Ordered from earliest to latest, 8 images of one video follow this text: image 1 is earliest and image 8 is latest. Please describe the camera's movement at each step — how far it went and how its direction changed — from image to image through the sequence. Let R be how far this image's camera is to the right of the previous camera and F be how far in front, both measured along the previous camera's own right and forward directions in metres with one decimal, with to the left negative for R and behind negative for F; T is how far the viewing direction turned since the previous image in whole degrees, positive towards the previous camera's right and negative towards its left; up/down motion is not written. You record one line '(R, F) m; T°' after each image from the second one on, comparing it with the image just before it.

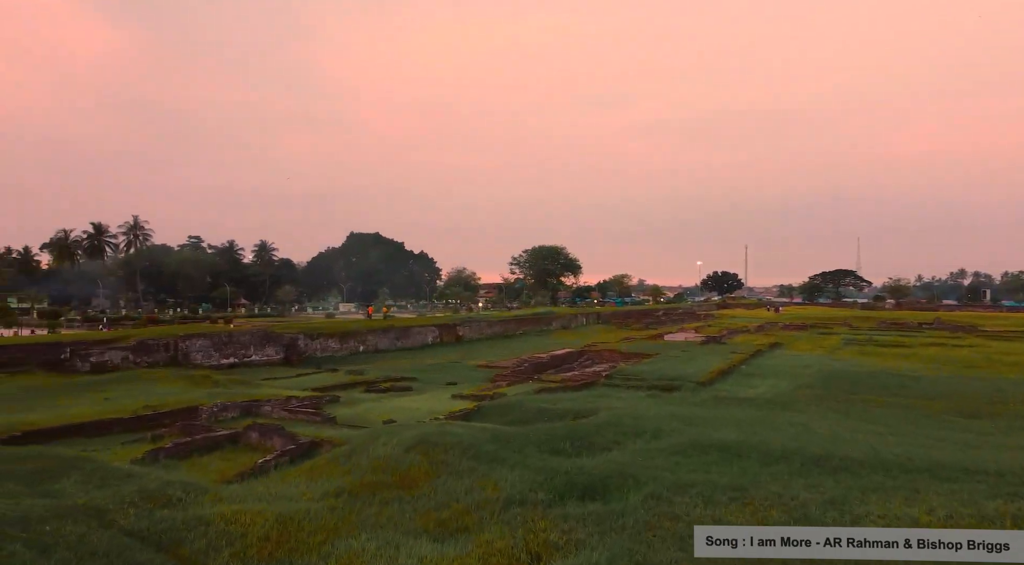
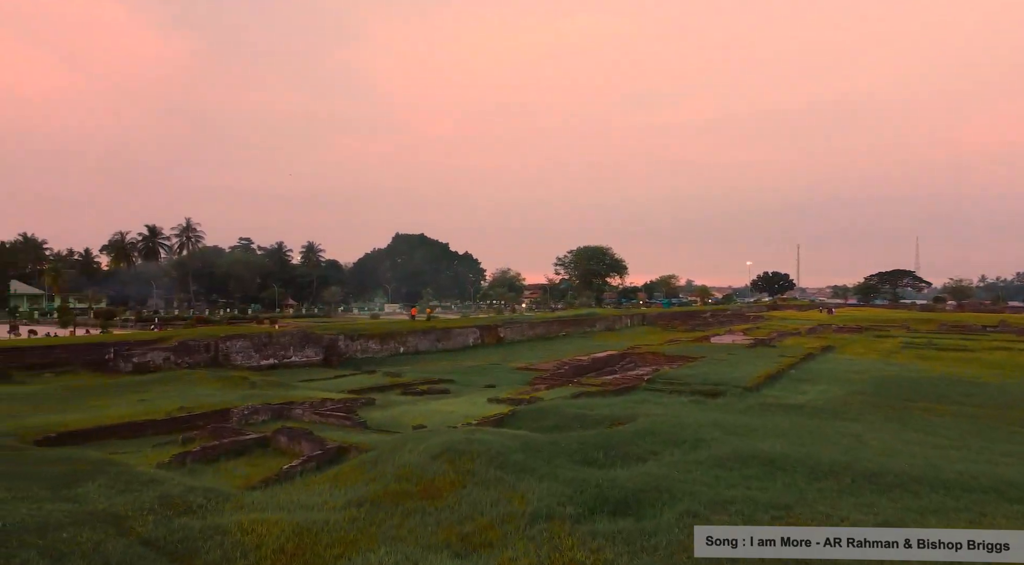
(+0.2, +0.4) m; -4°
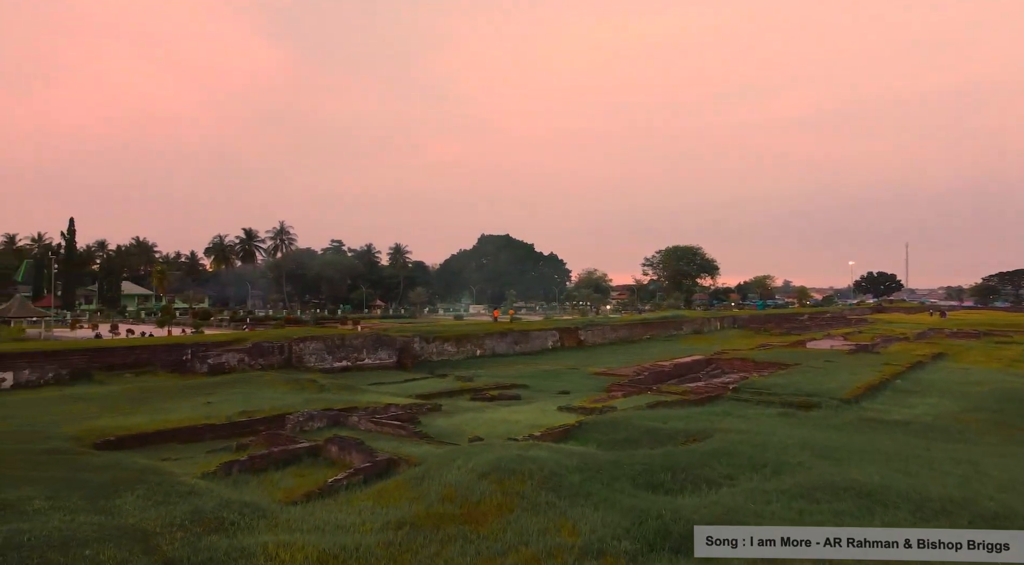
(+0.4, +0.8) m; -7°
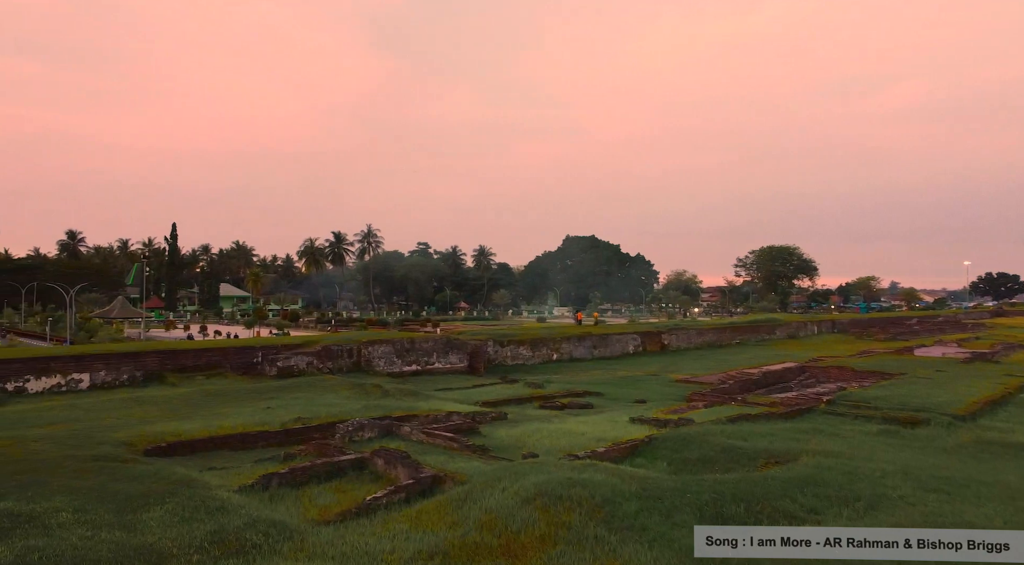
(+0.4, +0.9) m; -7°
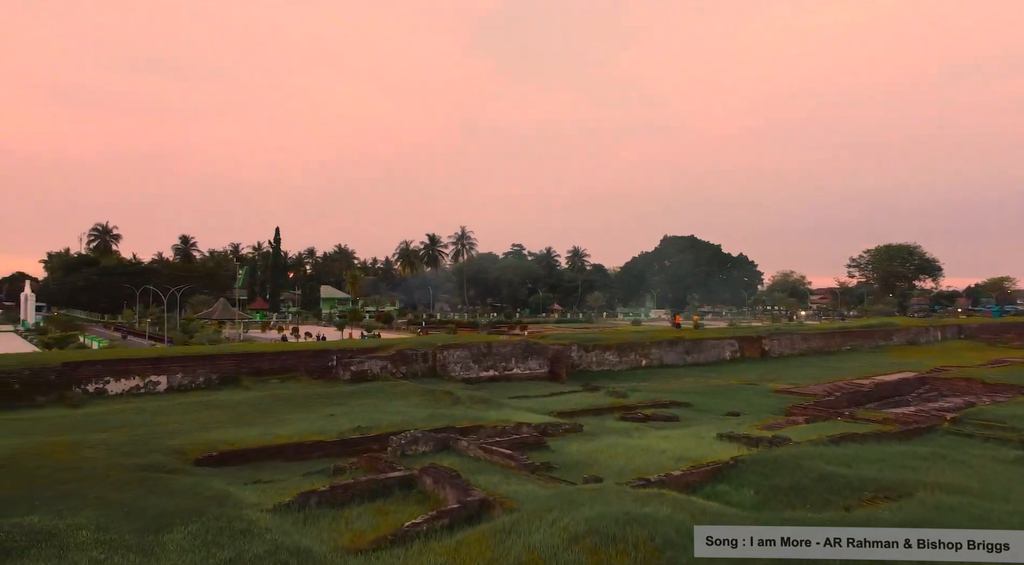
(+0.5, +1.0) m; -8°
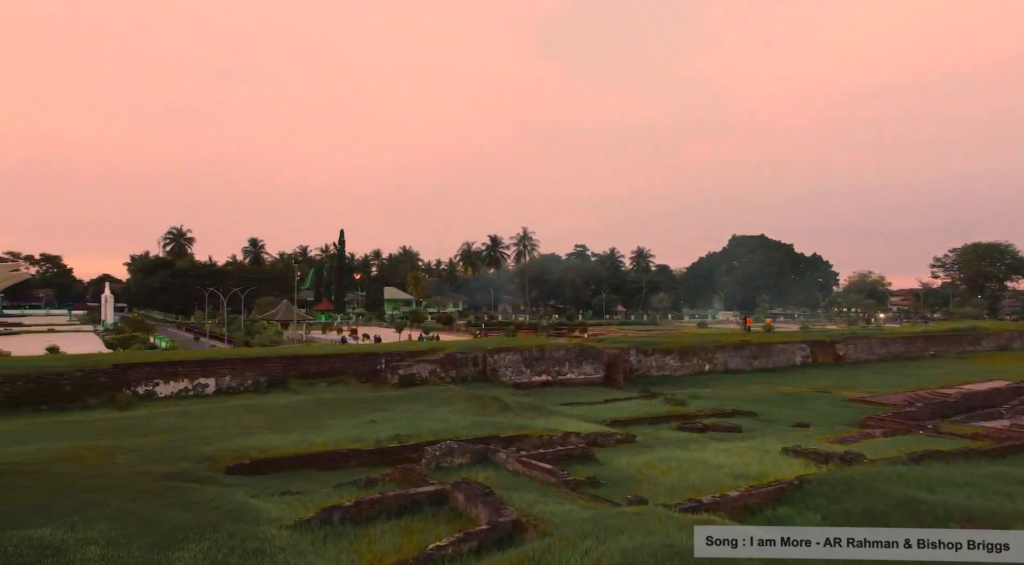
(+0.3, +0.7) m; -5°
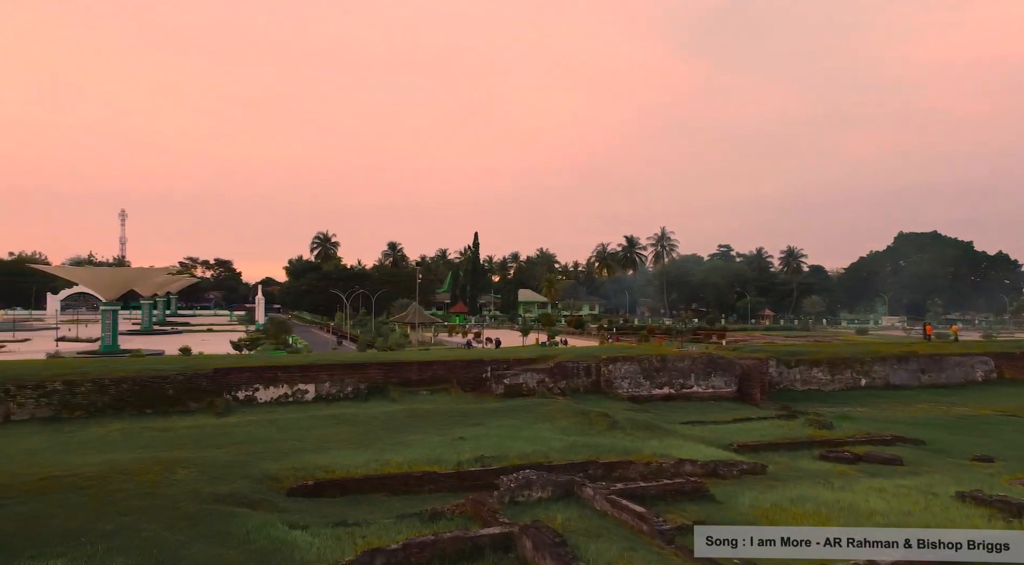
(+0.6, +1.5) m; -11°
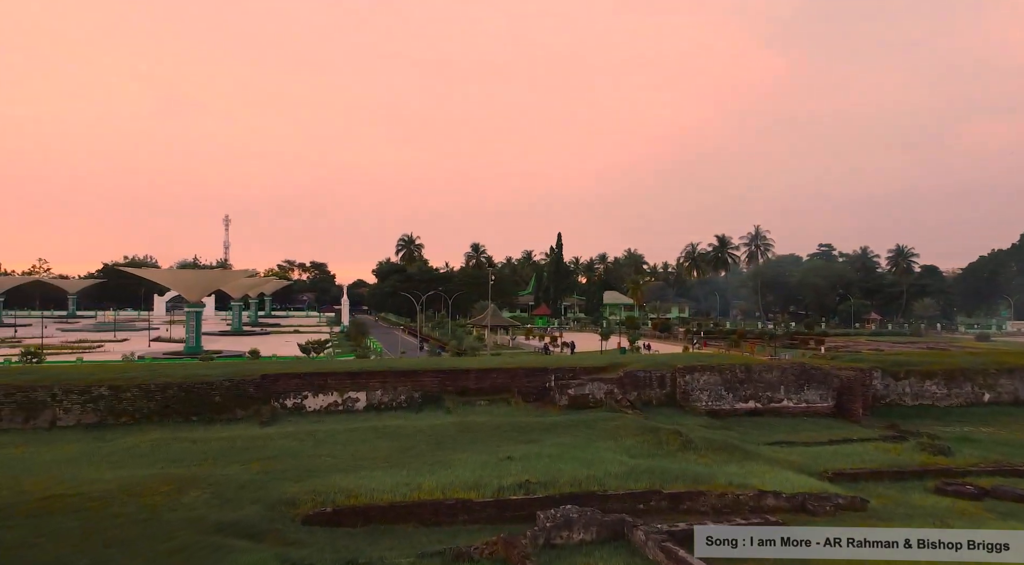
(+0.5, +1.3) m; -7°
